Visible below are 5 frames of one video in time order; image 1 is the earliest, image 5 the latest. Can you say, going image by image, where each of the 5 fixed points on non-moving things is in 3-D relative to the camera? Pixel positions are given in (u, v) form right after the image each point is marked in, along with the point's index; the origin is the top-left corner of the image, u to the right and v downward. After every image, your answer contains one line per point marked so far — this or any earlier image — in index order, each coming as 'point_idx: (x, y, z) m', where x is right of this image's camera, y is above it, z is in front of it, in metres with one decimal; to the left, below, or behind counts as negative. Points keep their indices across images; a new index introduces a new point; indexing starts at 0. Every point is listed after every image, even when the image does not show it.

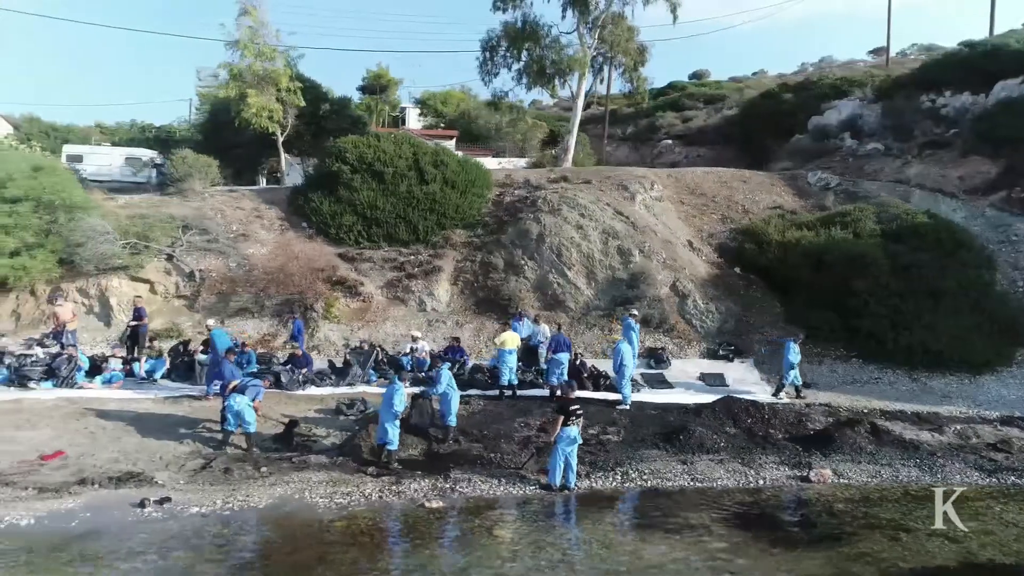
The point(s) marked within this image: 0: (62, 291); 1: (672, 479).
0: (-12.0, -0.1, +19.1) m
1: (+2.6, -3.0, +11.4) m
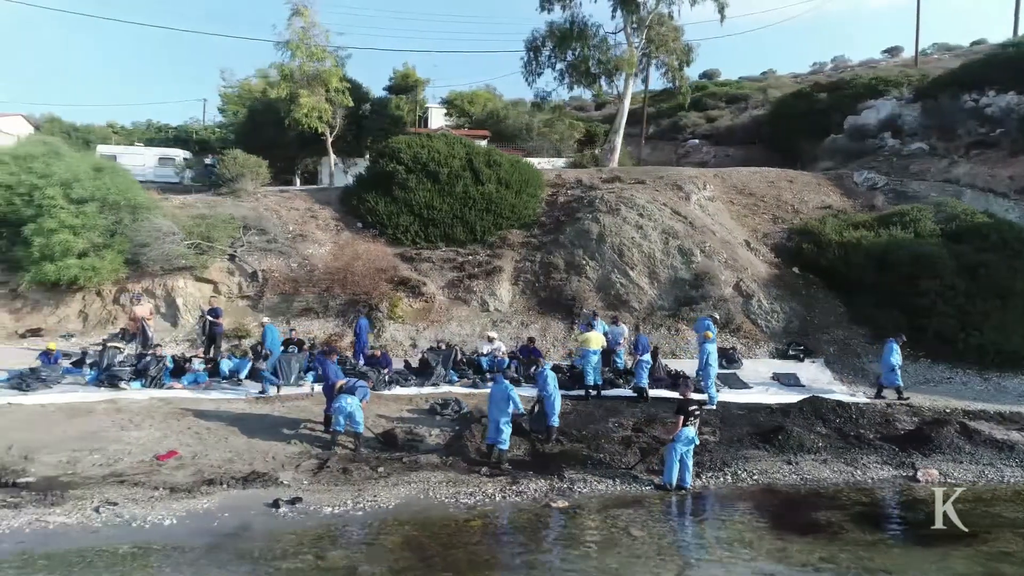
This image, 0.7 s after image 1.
0: (-10.2, -0.1, +19.2) m
1: (+4.3, -3.0, +11.5) m
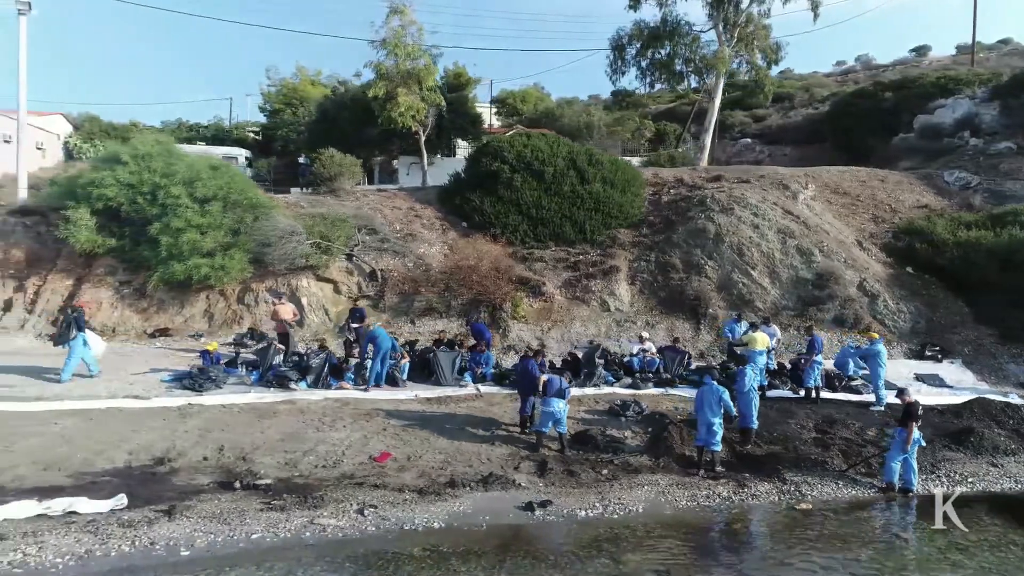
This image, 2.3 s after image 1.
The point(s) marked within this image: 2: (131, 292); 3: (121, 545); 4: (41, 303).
0: (-6.9, -0.1, +19.1) m
1: (+7.7, -3.0, +11.4) m
2: (-10.1, -0.1, +19.1) m
3: (-4.2, -2.8, +7.8) m
4: (-12.4, -0.4, +18.8) m
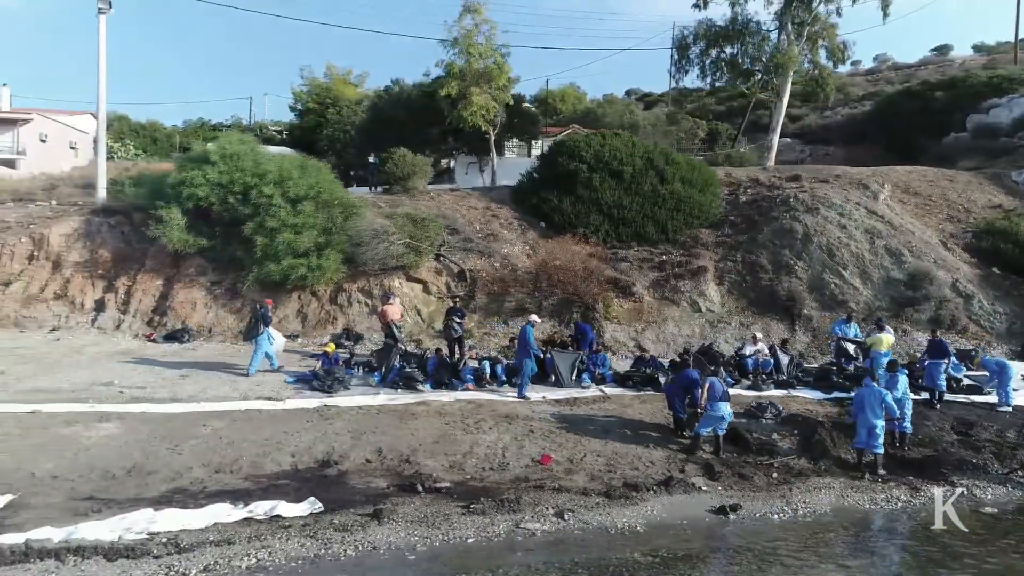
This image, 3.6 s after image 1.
0: (-4.4, -0.1, +19.0) m
1: (+10.1, -3.1, +11.2) m
2: (-7.6, -0.1, +19.0) m
3: (-1.8, -2.8, +7.7) m
4: (-9.9, -0.4, +18.8) m
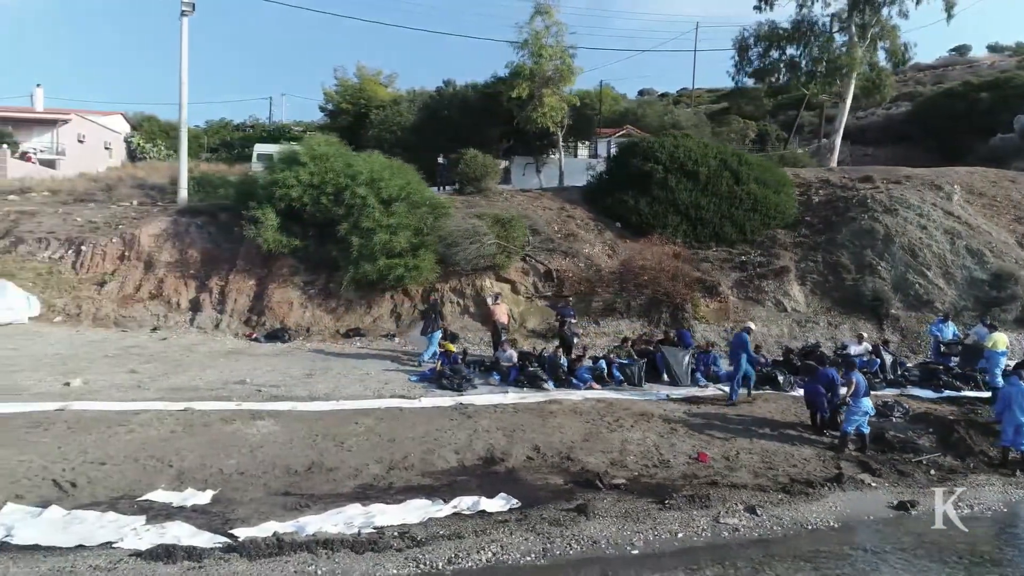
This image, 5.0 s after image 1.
0: (-1.9, -0.1, +19.2) m
1: (+12.5, -3.1, +11.4) m
2: (-5.2, -0.1, +19.2) m
3: (+0.6, -2.8, +7.9) m
4: (-7.4, -0.4, +19.0) m
